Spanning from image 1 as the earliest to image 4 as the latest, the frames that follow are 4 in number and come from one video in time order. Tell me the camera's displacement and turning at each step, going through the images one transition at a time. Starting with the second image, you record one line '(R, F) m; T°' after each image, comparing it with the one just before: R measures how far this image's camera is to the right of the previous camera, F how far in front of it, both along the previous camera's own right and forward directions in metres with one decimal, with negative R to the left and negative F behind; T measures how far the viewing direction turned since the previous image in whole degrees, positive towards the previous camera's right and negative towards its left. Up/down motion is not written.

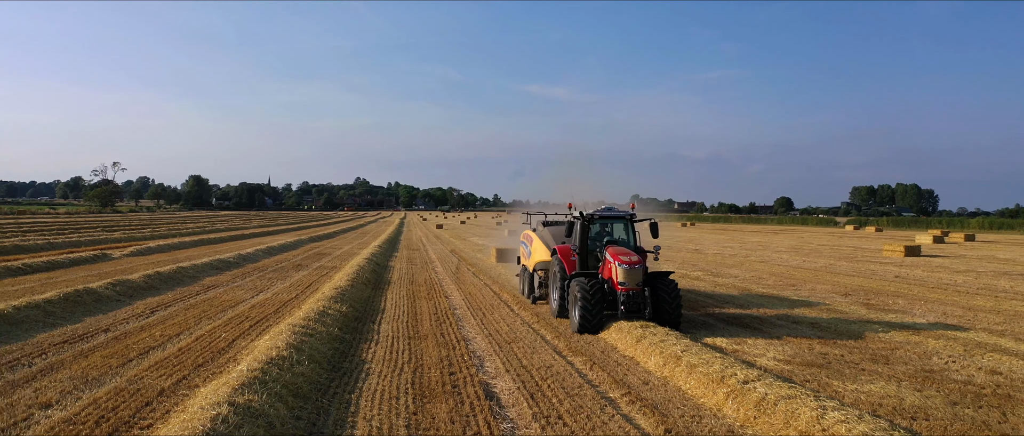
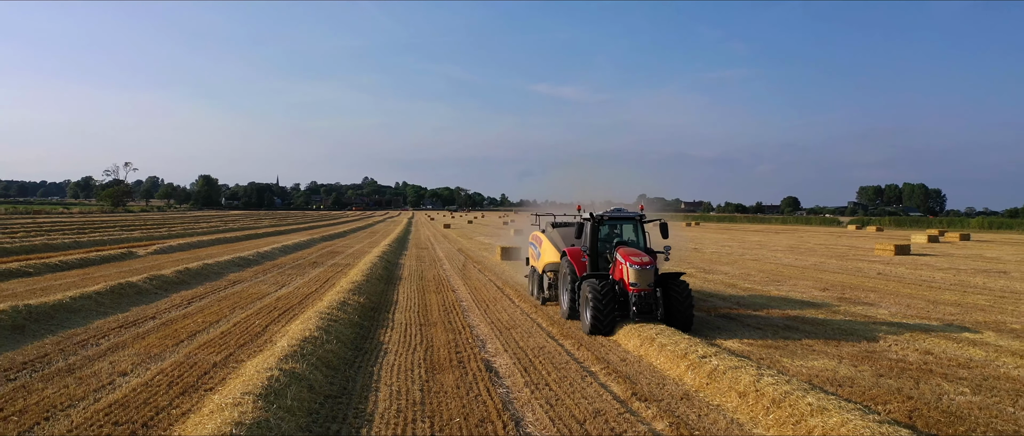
(+0.1, -0.6) m; -1°
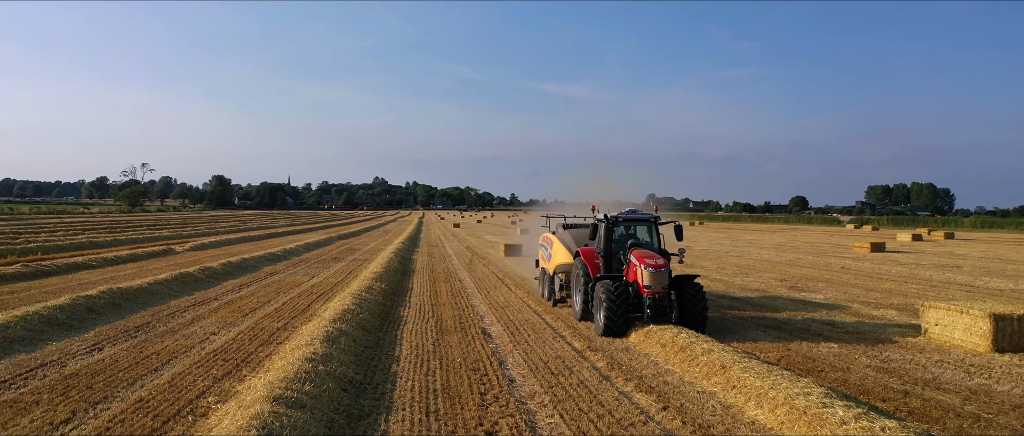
(+0.2, -1.1) m; -1°
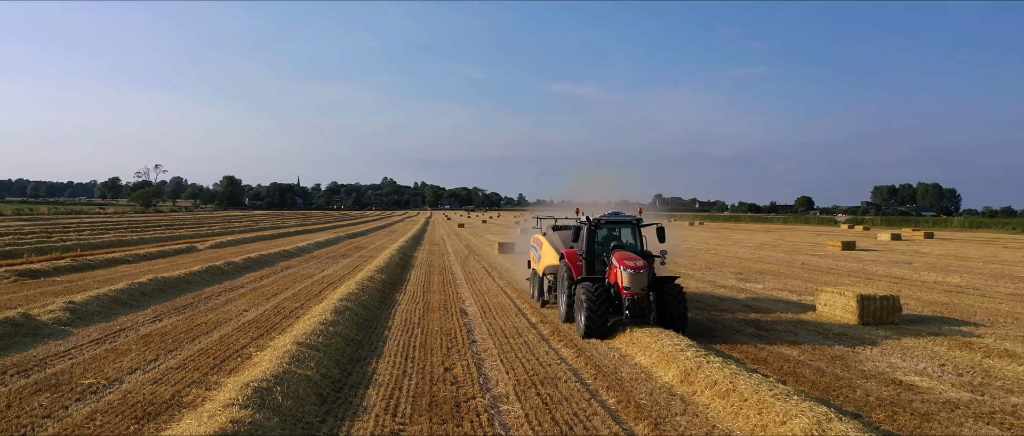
(+0.4, -1.1) m; -1°
